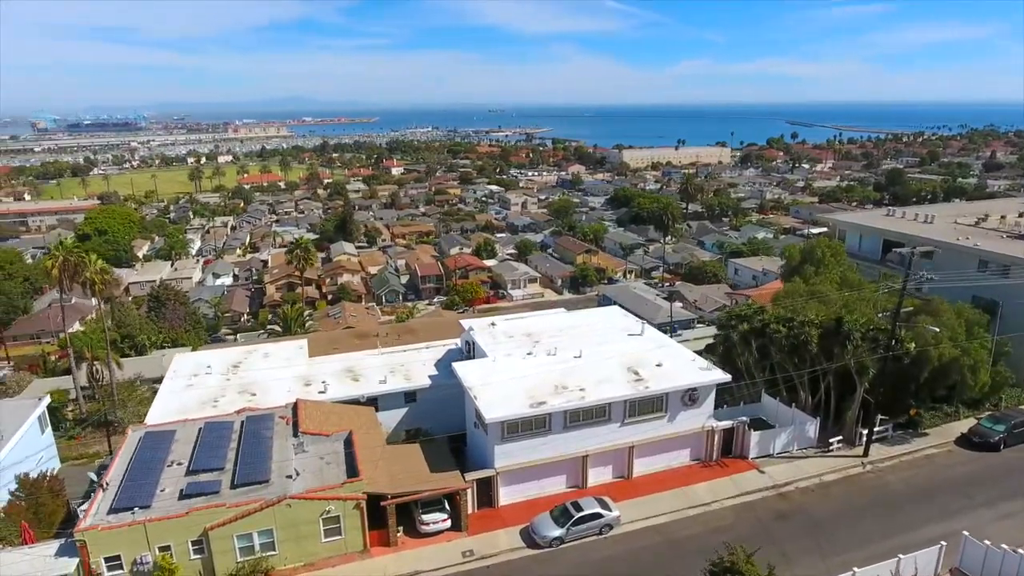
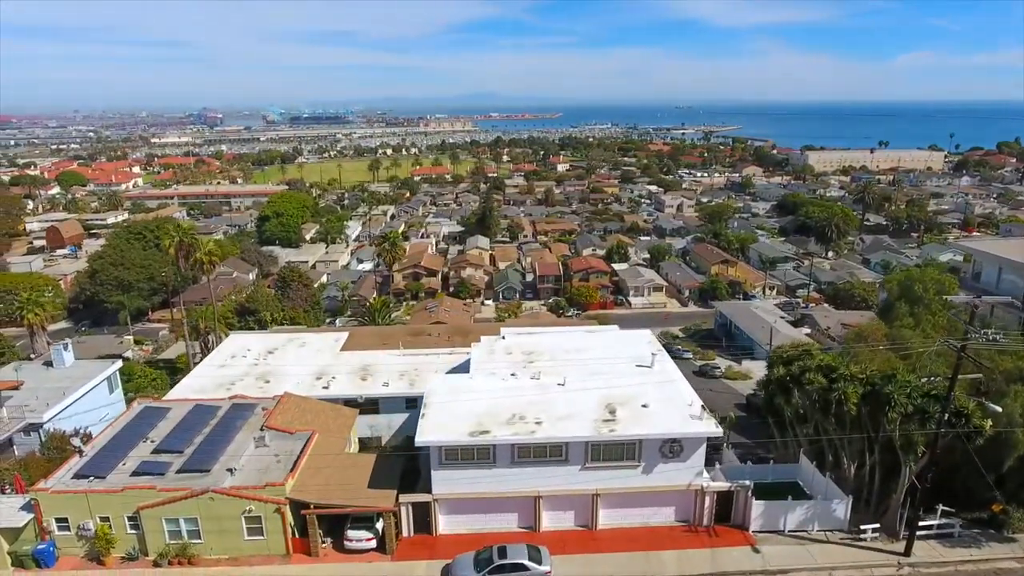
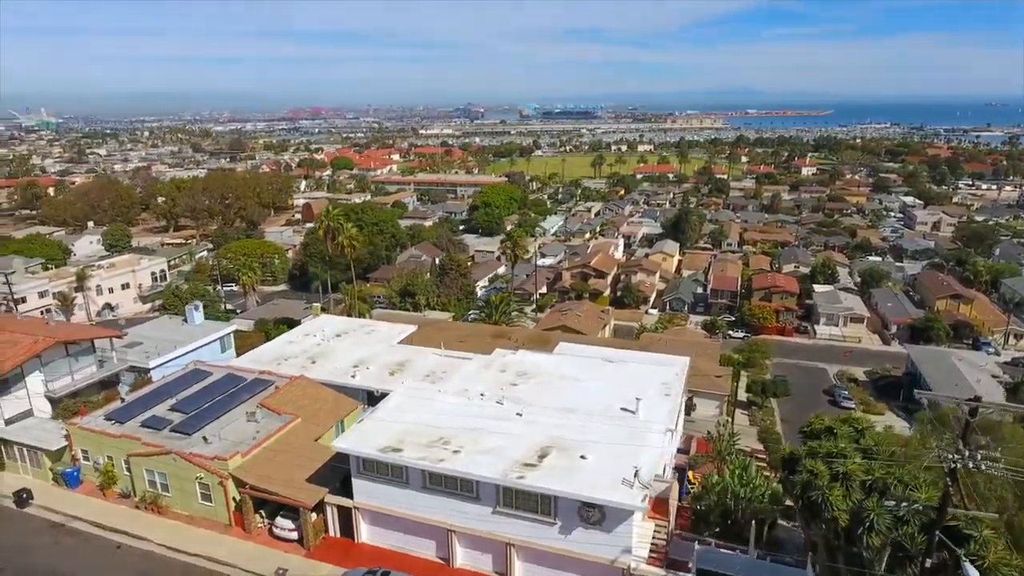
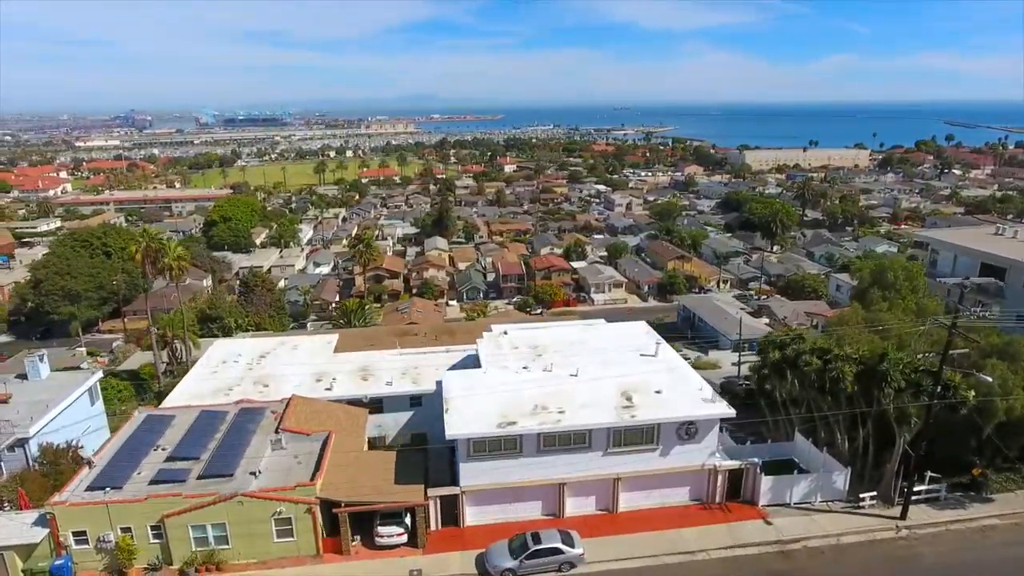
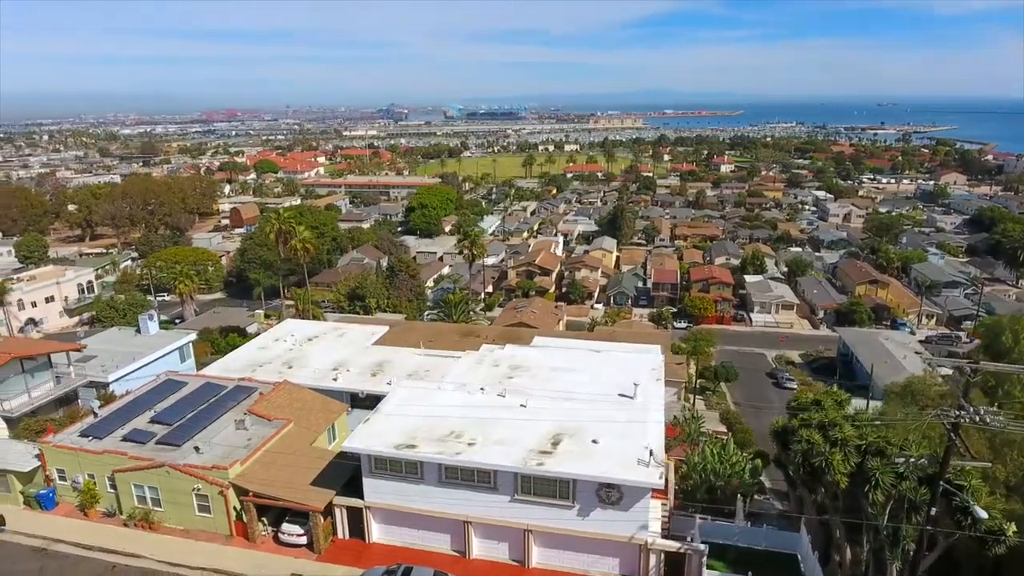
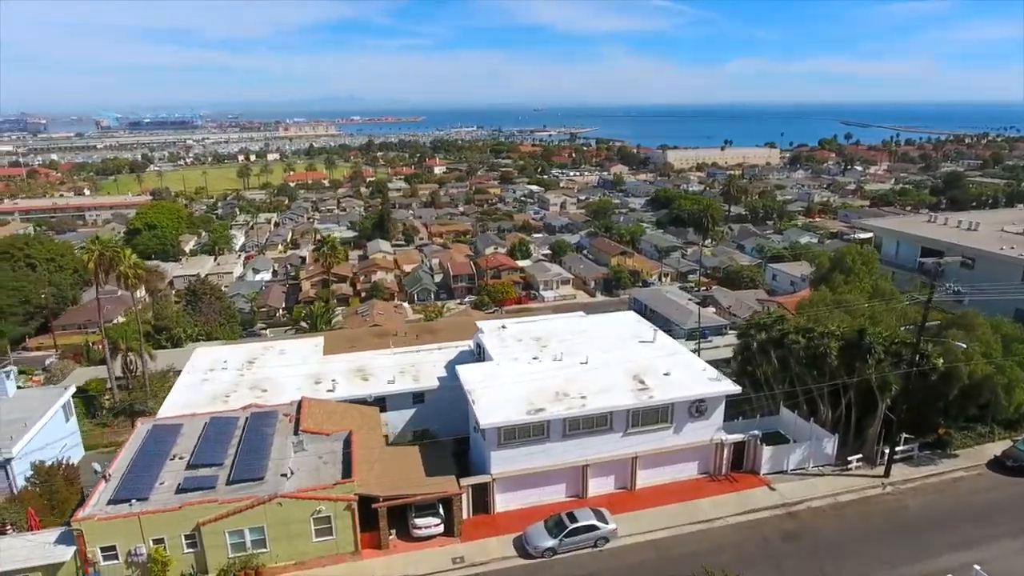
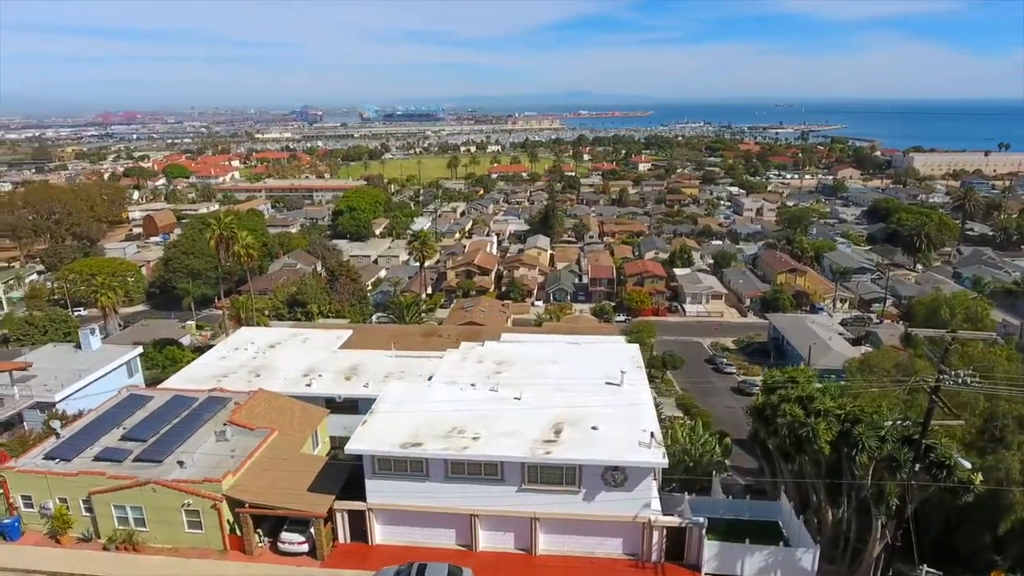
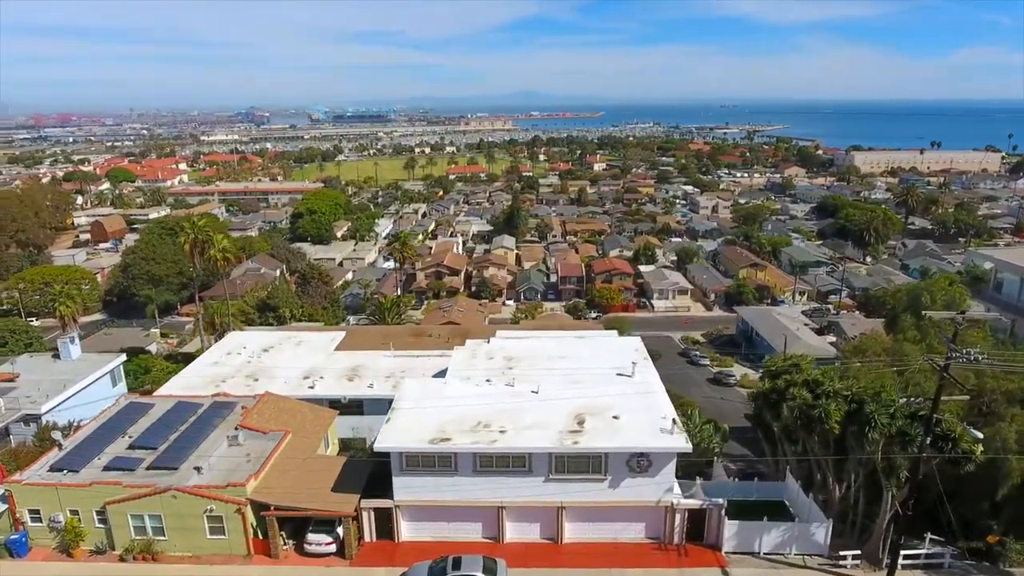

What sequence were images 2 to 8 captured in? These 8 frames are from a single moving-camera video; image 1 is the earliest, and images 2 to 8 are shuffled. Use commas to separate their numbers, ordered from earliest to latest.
6, 4, 2, 8, 7, 5, 3
